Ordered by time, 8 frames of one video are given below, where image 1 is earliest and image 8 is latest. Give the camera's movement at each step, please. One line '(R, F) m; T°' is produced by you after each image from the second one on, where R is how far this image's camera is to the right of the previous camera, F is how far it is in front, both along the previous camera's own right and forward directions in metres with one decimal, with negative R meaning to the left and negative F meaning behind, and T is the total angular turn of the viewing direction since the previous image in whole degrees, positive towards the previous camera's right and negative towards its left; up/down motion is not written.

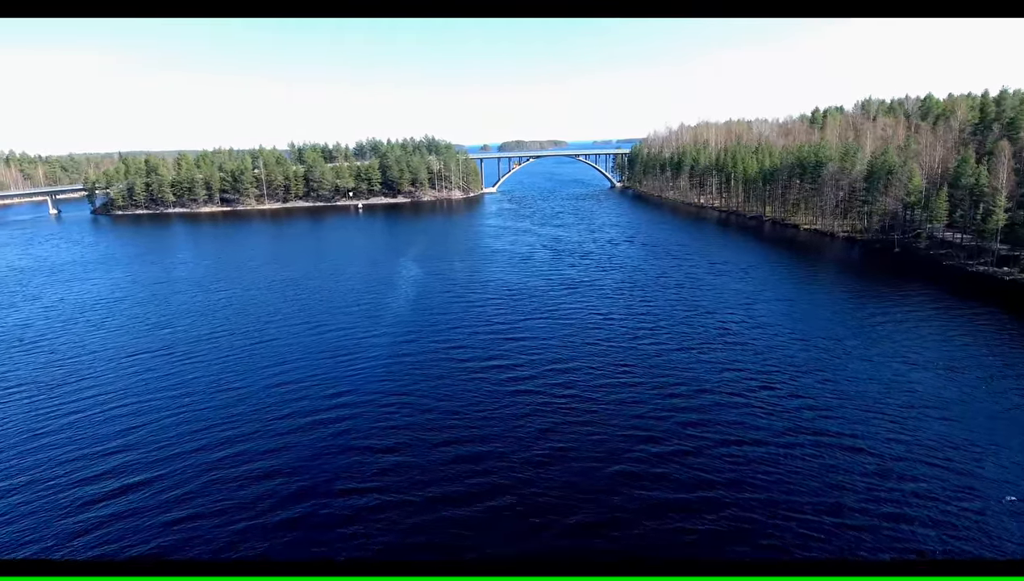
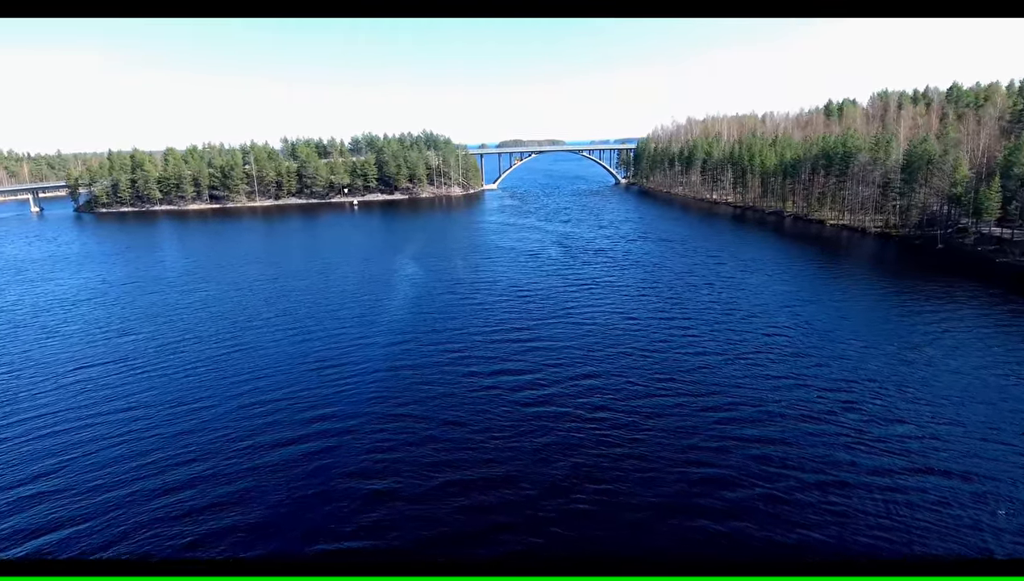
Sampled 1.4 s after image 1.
(-0.7, +3.5) m; 0°
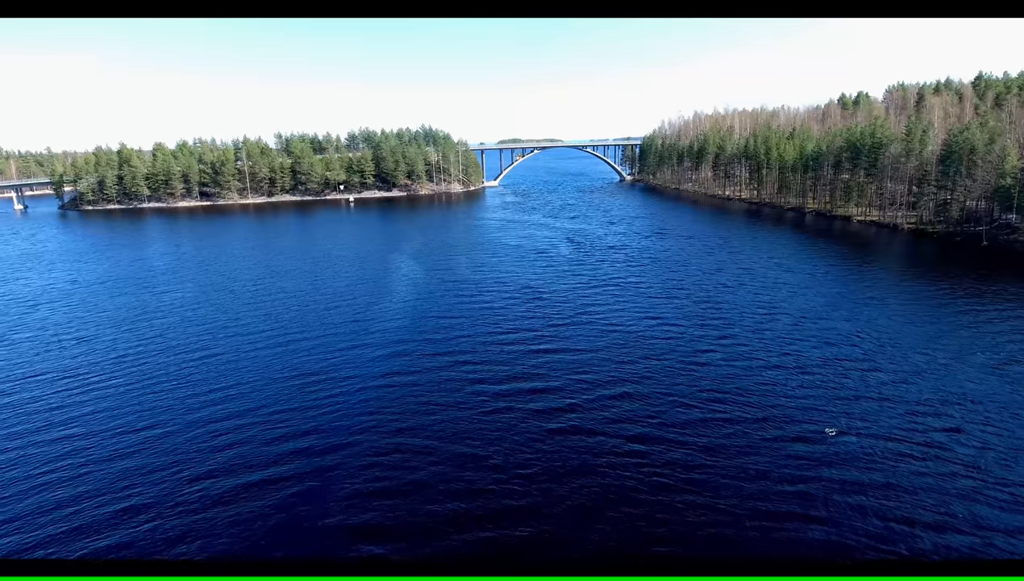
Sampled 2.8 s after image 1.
(-0.7, +3.1) m; 0°
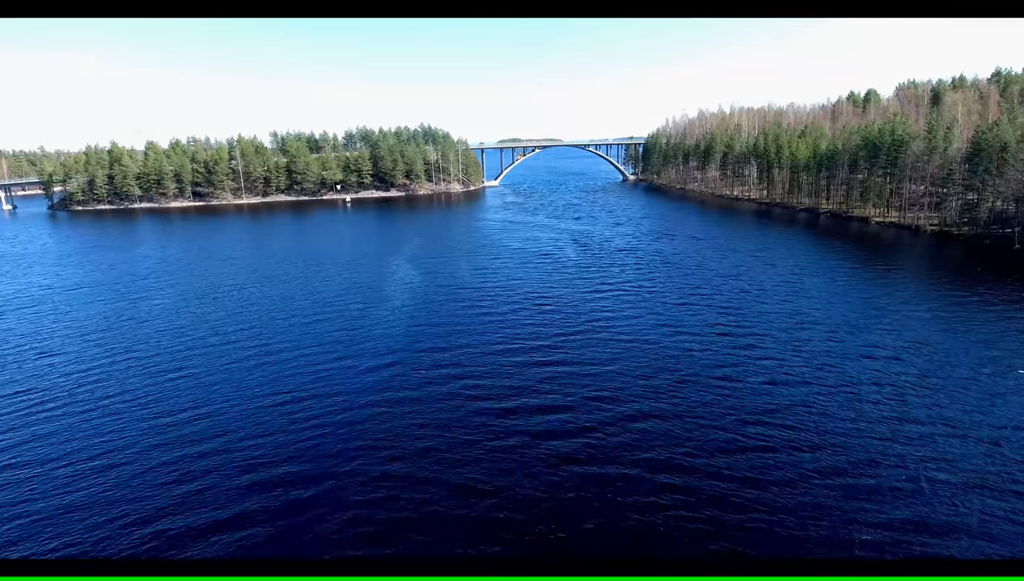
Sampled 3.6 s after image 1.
(-0.3, +2.0) m; 0°
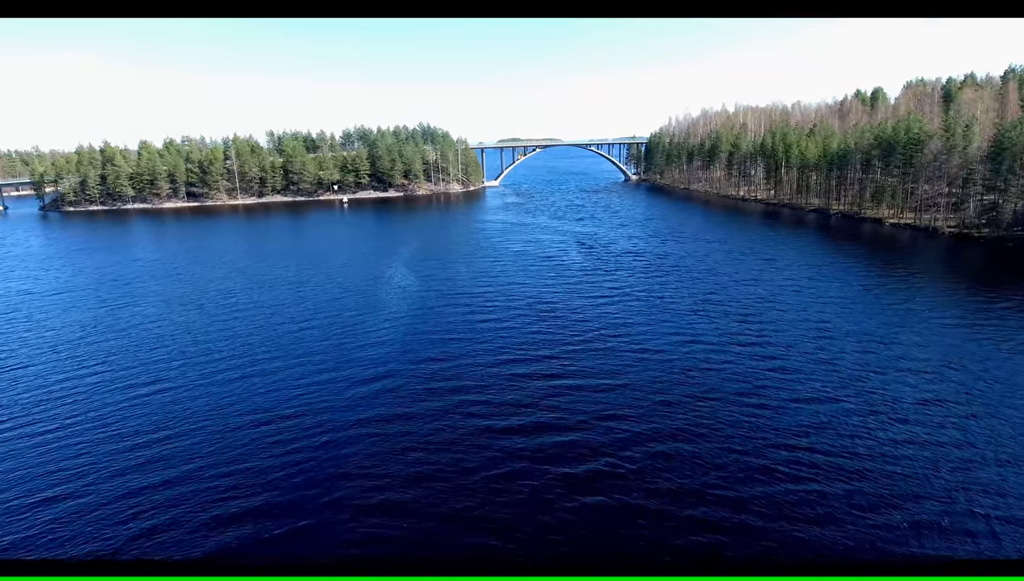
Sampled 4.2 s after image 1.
(-0.2, +1.5) m; 0°
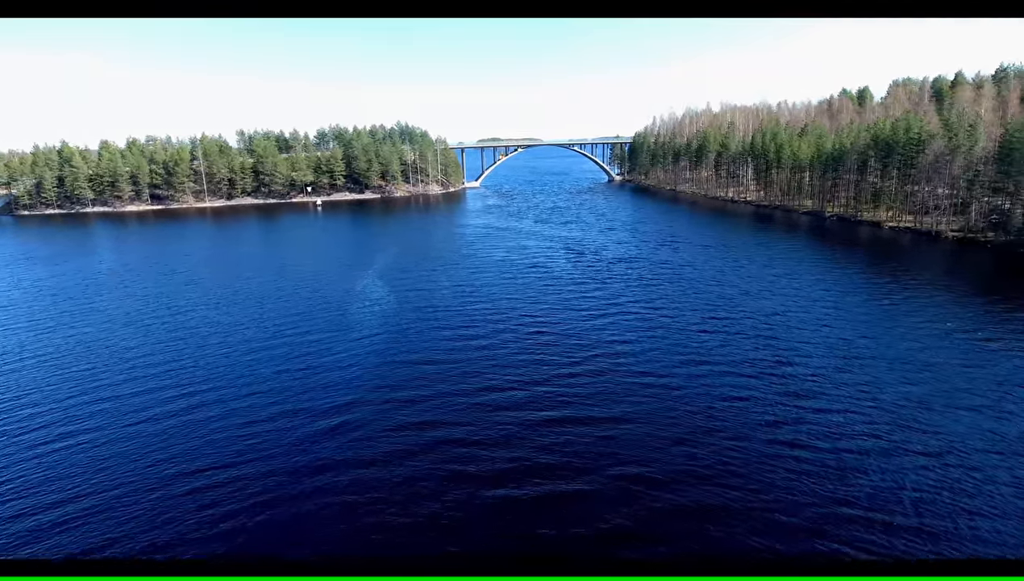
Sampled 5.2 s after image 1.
(-0.2, +2.6) m; +2°
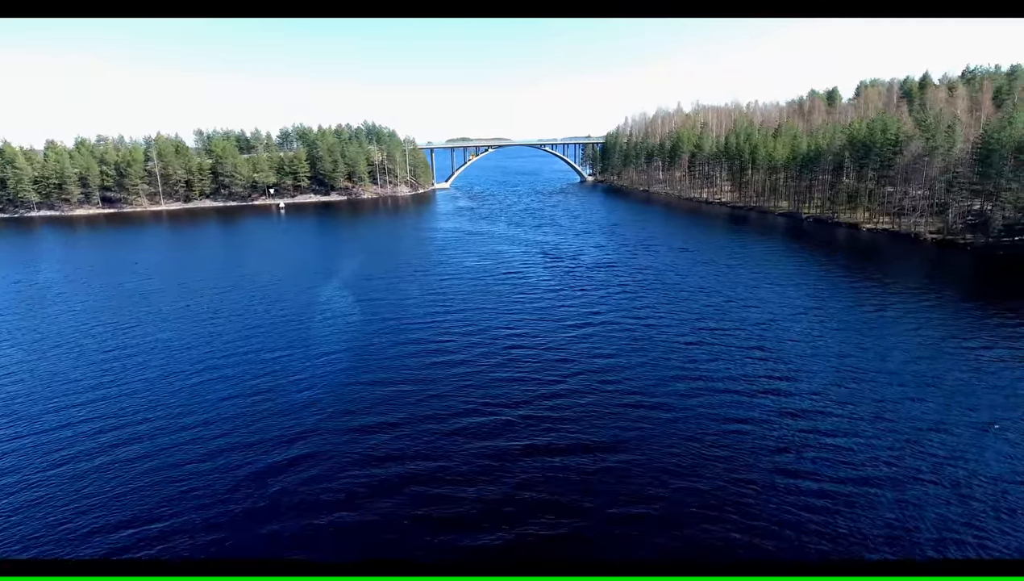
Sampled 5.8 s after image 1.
(0.0, +1.8) m; +3°
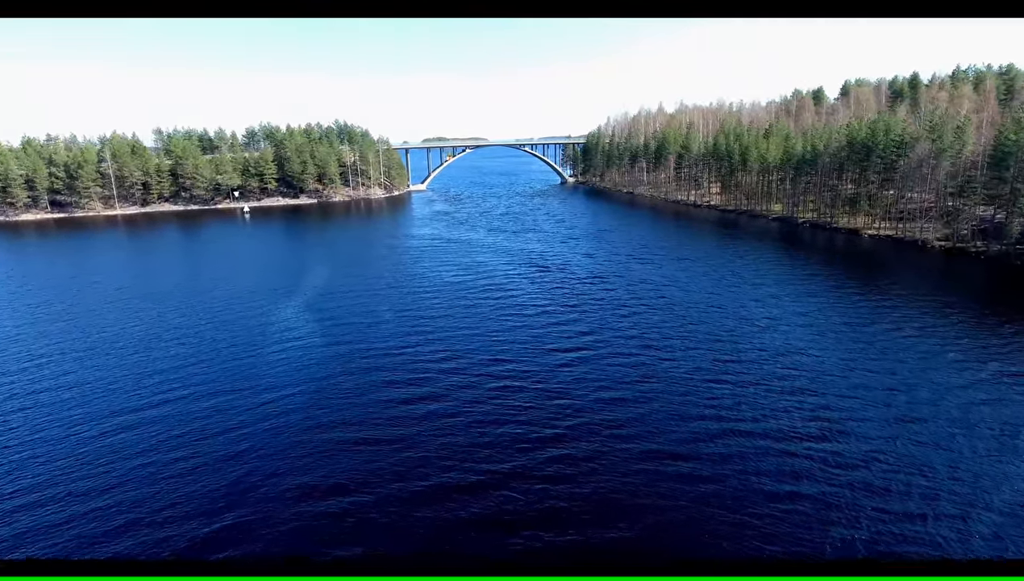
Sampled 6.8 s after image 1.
(-0.2, +3.1) m; +2°
